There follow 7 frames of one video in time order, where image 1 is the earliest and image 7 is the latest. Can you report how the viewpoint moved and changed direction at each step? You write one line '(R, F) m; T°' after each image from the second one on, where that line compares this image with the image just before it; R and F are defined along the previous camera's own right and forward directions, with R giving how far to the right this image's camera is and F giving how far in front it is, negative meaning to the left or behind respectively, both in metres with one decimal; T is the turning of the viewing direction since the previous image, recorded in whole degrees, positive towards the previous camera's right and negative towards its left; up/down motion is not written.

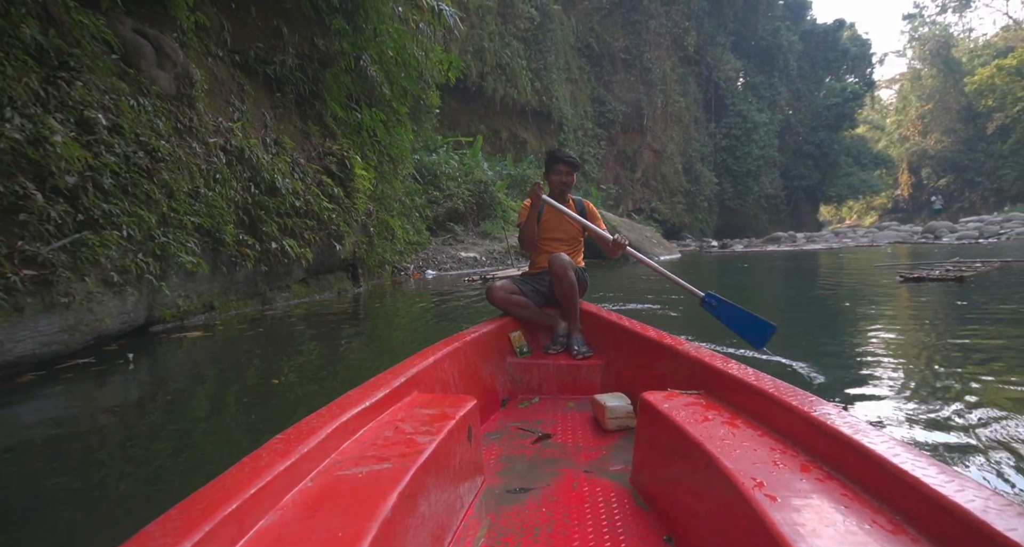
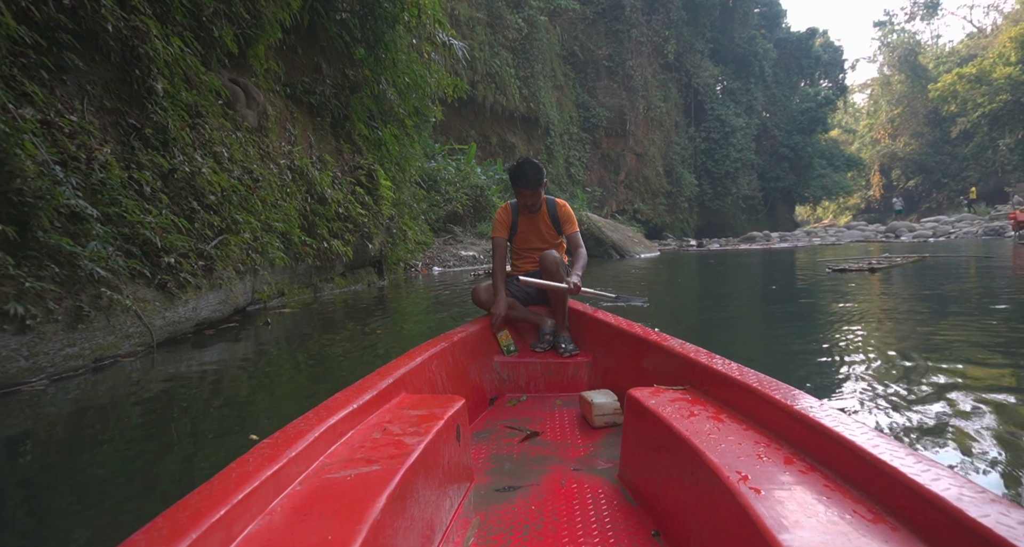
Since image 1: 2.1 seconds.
(-0.1, -0.8) m; +2°
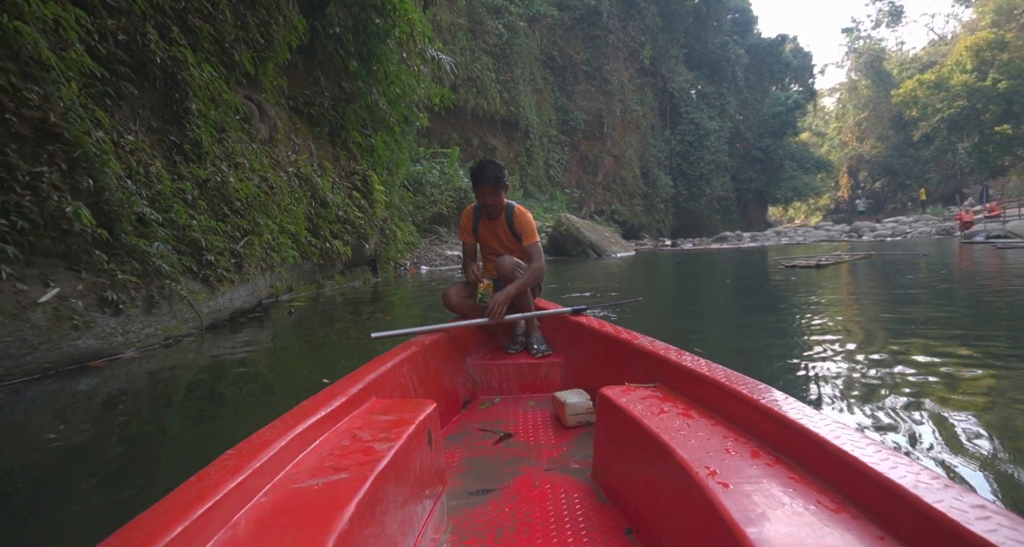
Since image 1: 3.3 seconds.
(0.0, -0.4) m; +2°
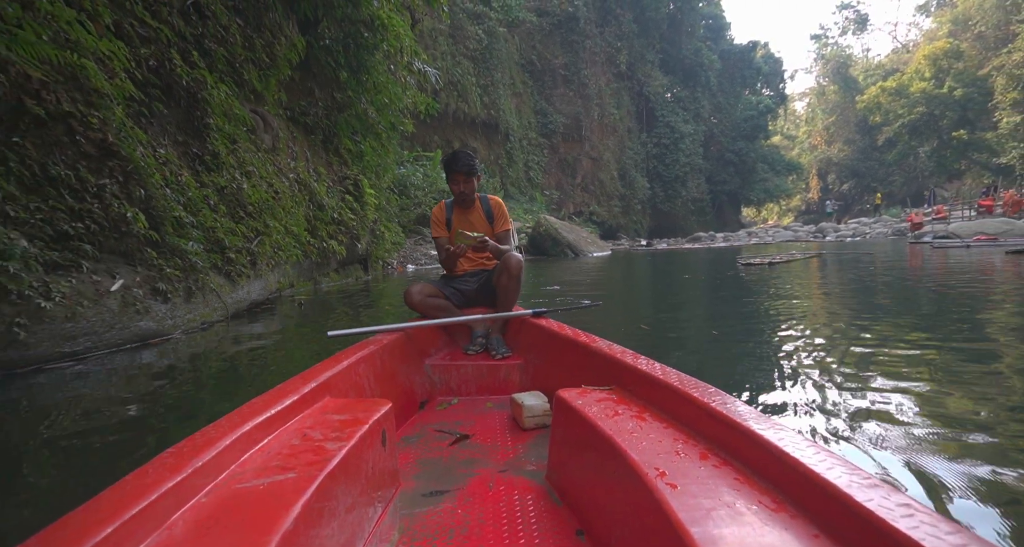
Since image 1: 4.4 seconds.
(0.0, -0.4) m; +2°
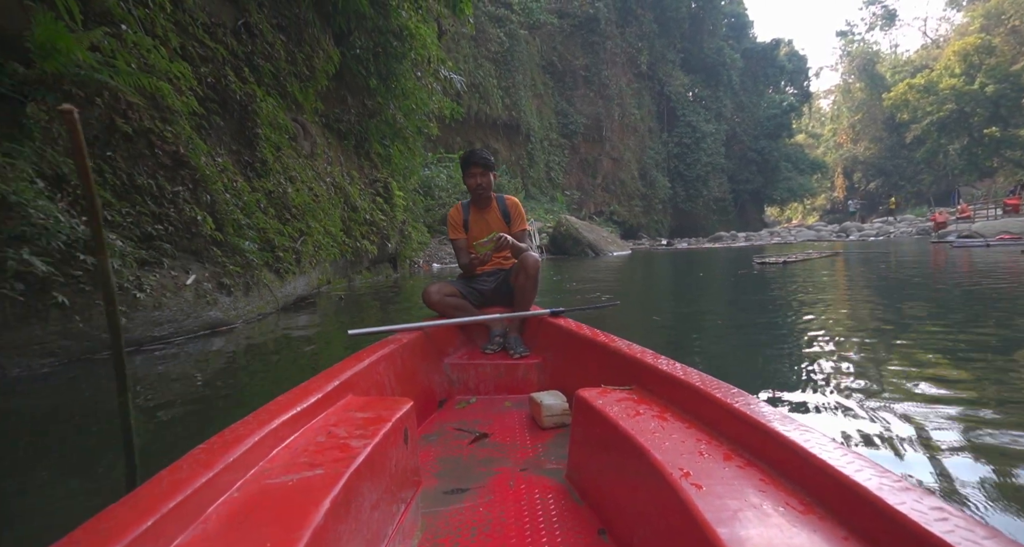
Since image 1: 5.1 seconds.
(0.0, -0.2) m; -2°
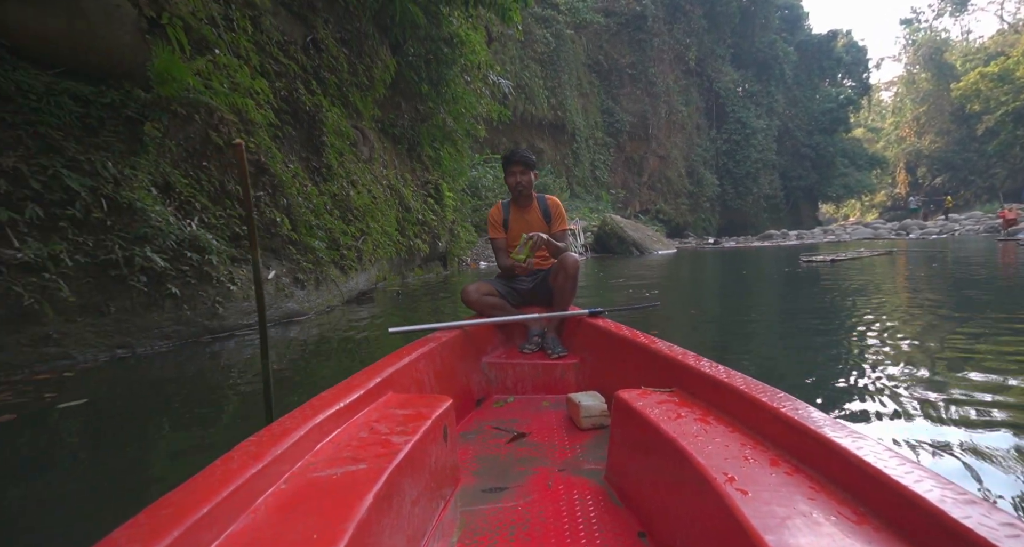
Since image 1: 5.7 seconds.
(0.0, -0.2) m; -5°
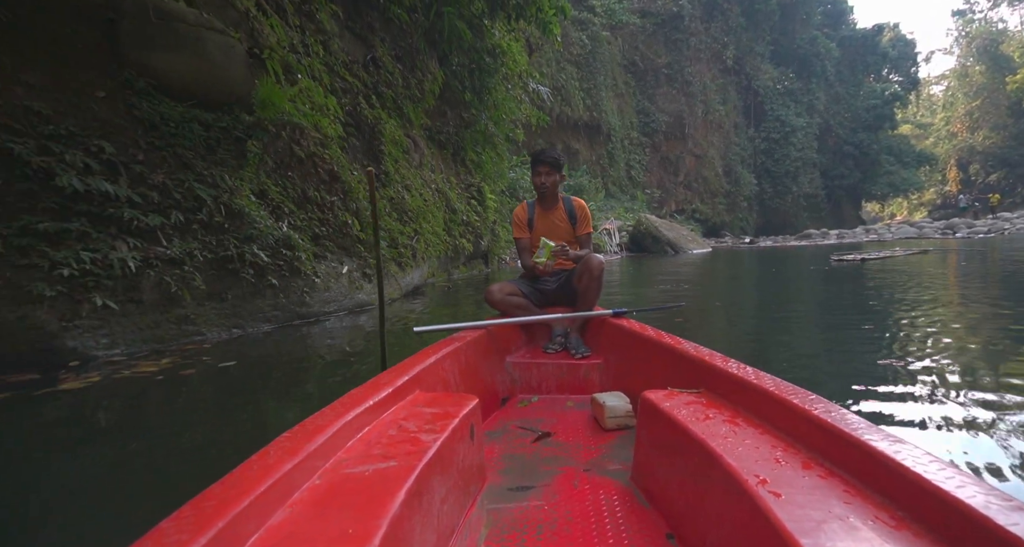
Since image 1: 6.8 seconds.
(-0.1, -0.3) m; -4°
